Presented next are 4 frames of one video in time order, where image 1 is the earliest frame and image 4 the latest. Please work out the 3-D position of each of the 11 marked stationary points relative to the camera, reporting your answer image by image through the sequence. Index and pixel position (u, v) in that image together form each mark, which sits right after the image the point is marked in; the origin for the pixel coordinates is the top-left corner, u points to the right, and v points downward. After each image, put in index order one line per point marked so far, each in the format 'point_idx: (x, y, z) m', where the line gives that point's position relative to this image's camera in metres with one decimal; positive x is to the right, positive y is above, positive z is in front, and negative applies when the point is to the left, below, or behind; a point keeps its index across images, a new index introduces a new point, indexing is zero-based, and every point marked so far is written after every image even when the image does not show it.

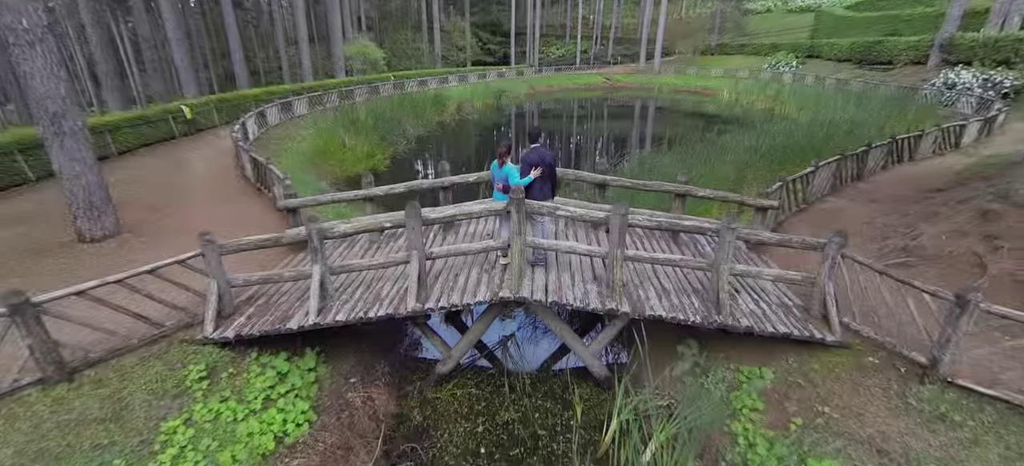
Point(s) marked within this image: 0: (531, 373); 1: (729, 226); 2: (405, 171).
0: (+0.2, -1.6, +4.7) m
1: (+2.0, +0.1, +3.8) m
2: (-3.6, +2.1, +14.1) m
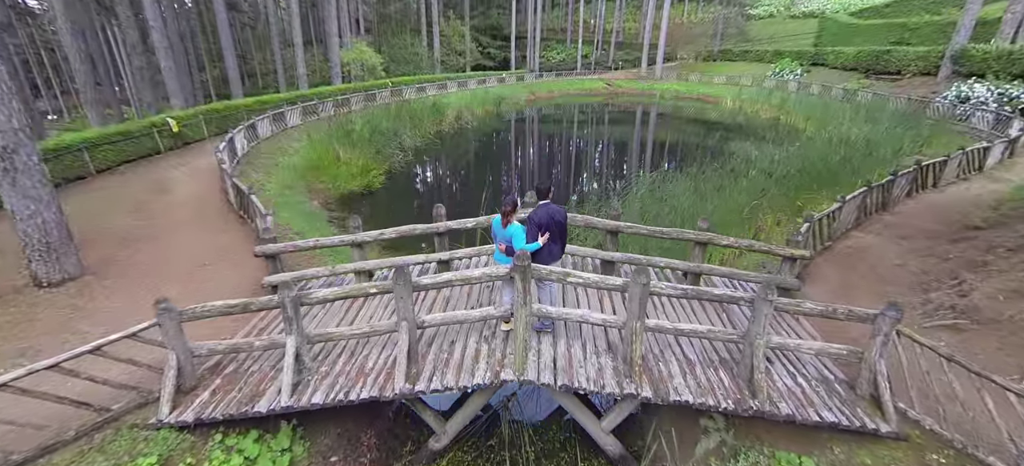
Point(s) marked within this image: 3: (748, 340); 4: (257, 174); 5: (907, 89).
0: (+0.2, -2.1, +4.1) m
1: (+2.0, -0.5, +3.3) m
2: (-3.6, +1.5, +13.5) m
3: (+2.0, -0.9, +3.4) m
4: (-6.8, +1.6, +11.1) m
5: (+18.8, +6.8, +19.7) m
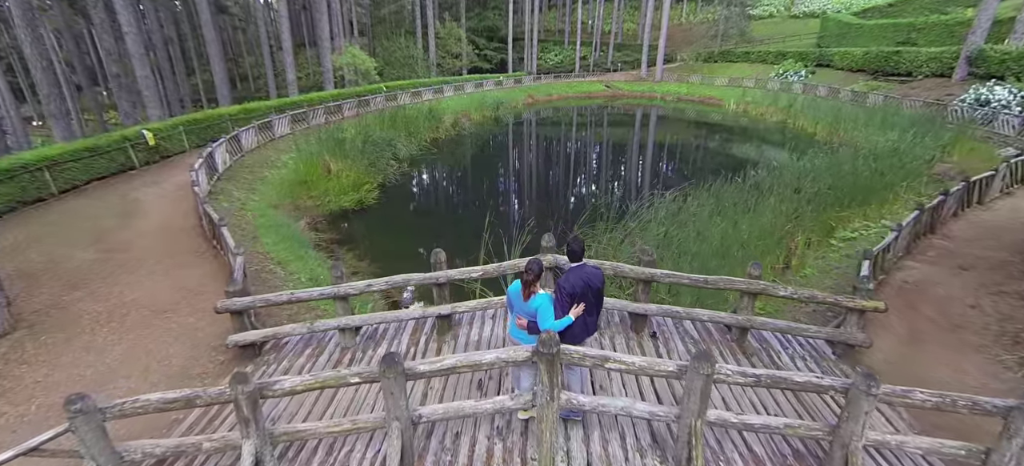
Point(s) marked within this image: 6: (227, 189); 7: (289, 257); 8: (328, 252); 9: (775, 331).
0: (+0.4, -2.6, +3.3) m
1: (+2.2, -0.9, +2.5) m
2: (-3.6, +1.0, +12.7) m
3: (+2.1, -1.3, +2.7) m
4: (-6.7, +1.0, +10.2) m
5: (+18.8, +6.5, +19.1) m
6: (-7.0, +1.1, +10.2) m
7: (-3.9, -0.4, +7.4) m
8: (-3.8, -0.3, +8.6) m
9: (+2.5, -0.9, +4.0) m
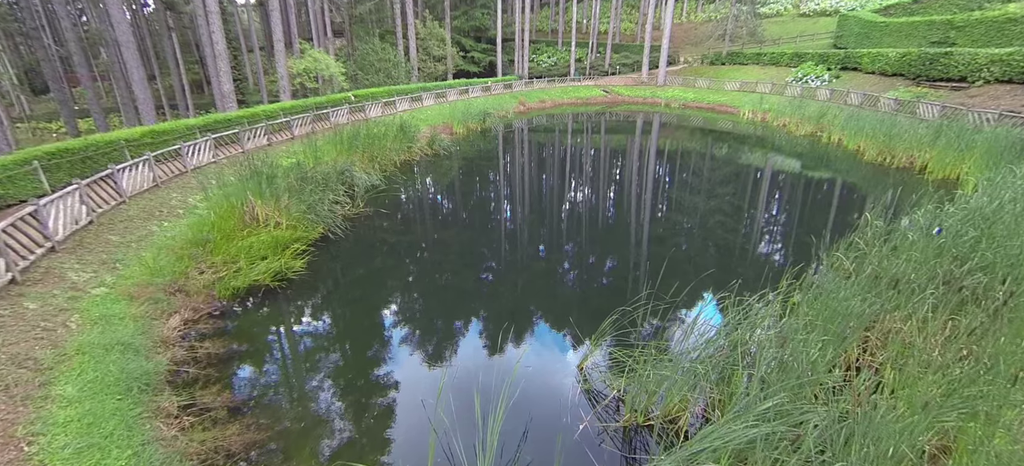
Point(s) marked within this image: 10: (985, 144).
0: (+0.2, -4.1, 0.0) m
1: (+2.0, -2.5, -0.8) m
2: (-3.9, -0.6, +9.3) m
3: (+2.0, -2.9, -0.6) m
4: (-7.0, -0.6, +6.8) m
5: (+18.3, +5.1, +16.0) m
6: (-7.3, -0.6, +6.7) m
7: (-4.2, -2.0, +4.0) m
8: (-4.1, -1.9, +5.2) m
9: (+2.3, -2.5, +0.7) m
10: (+13.5, +2.6, +11.8) m
